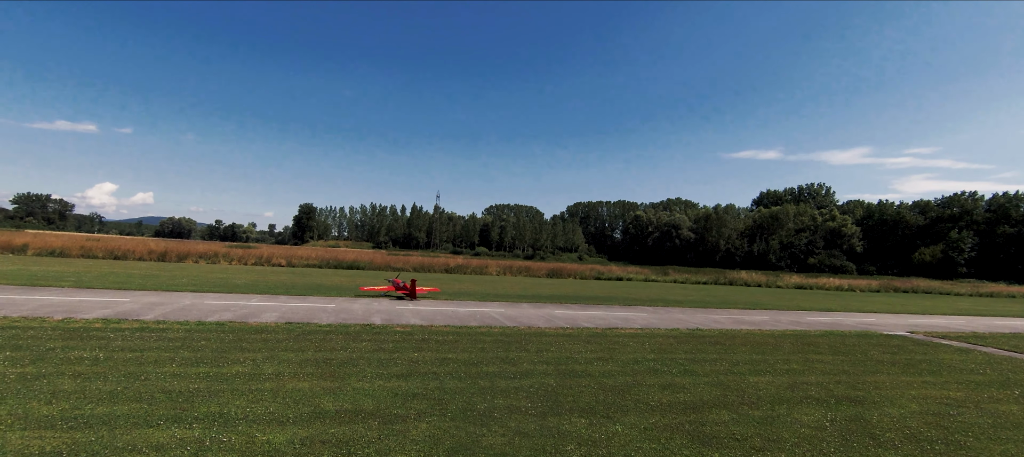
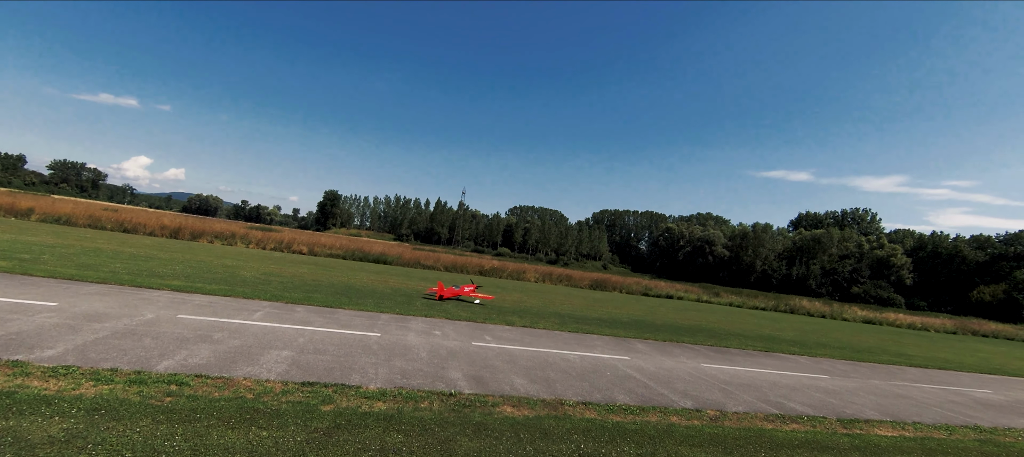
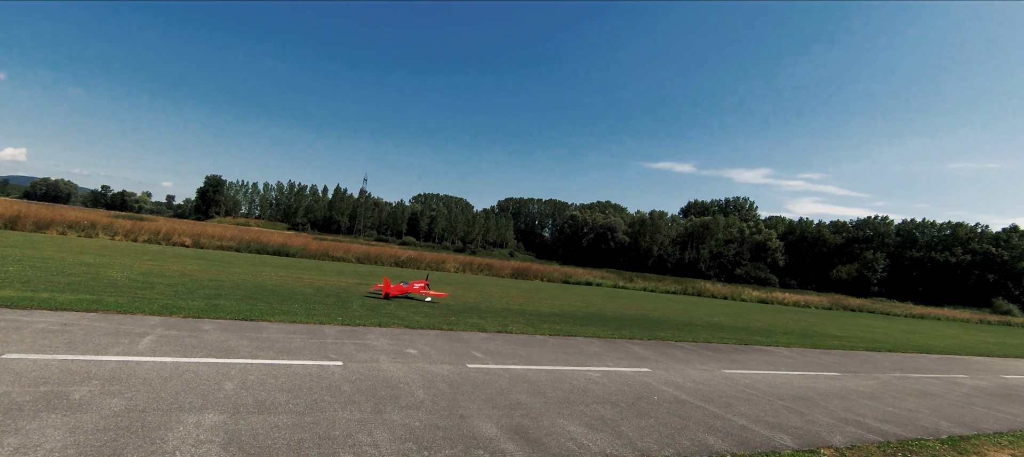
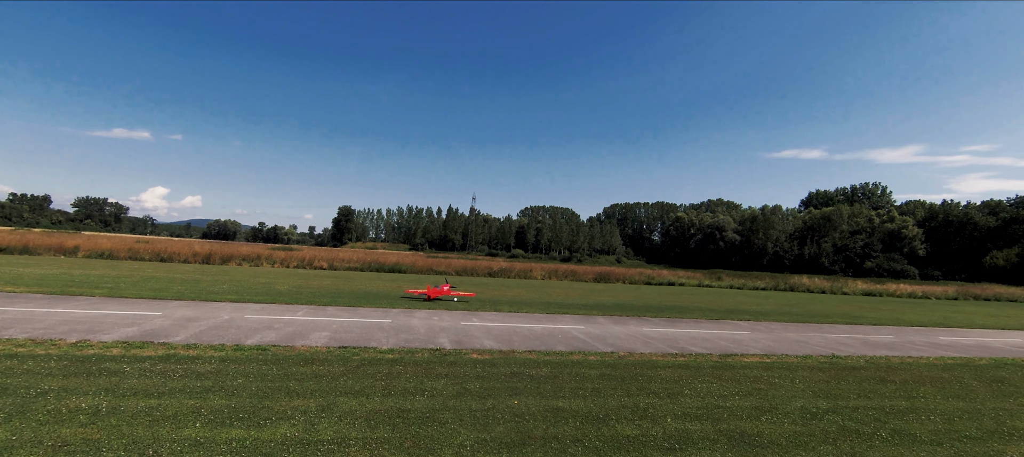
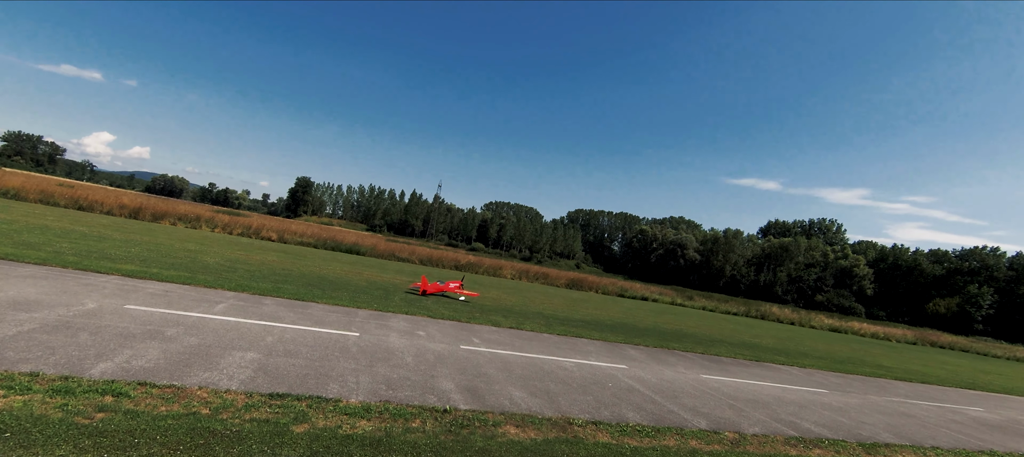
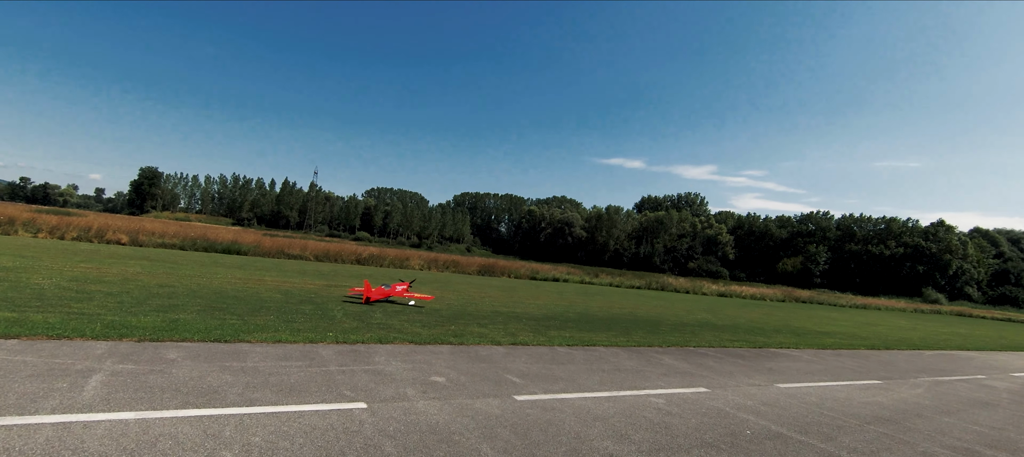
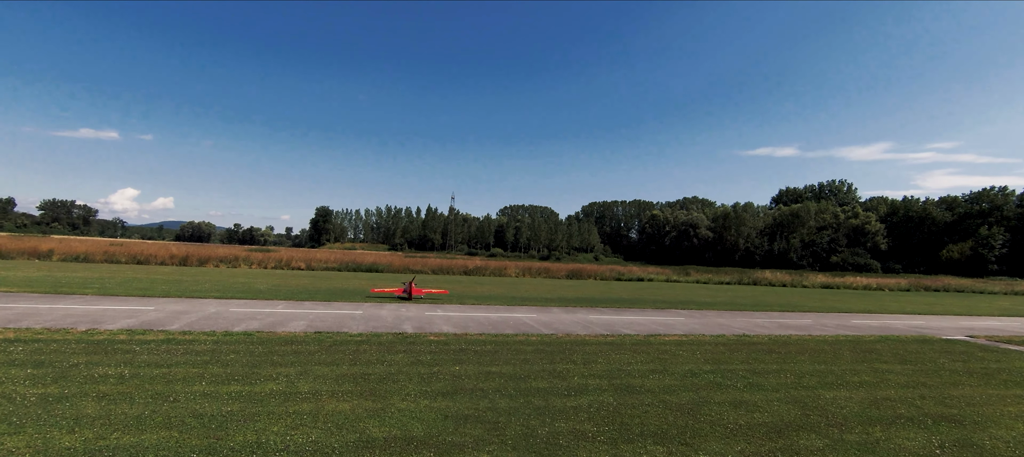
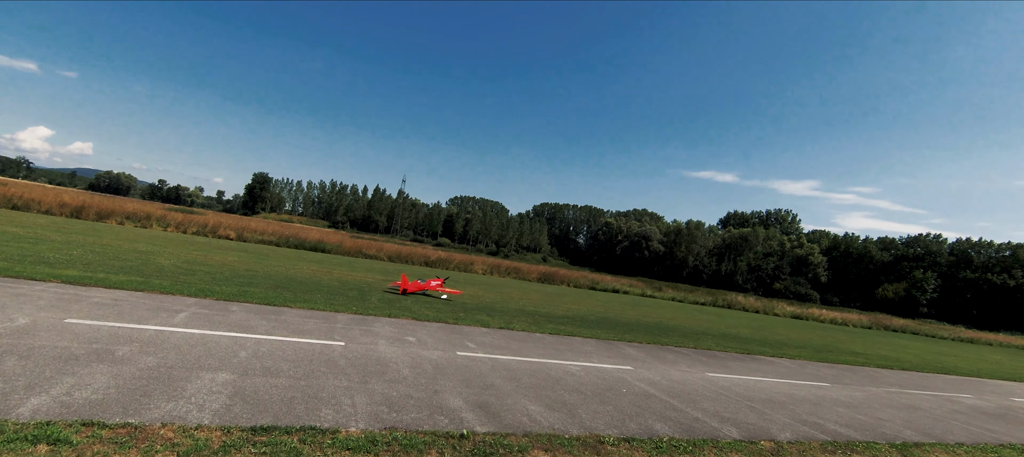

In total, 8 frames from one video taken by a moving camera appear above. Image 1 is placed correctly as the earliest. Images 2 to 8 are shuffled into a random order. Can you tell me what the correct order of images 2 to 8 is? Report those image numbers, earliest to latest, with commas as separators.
7, 4, 2, 5, 8, 3, 6
